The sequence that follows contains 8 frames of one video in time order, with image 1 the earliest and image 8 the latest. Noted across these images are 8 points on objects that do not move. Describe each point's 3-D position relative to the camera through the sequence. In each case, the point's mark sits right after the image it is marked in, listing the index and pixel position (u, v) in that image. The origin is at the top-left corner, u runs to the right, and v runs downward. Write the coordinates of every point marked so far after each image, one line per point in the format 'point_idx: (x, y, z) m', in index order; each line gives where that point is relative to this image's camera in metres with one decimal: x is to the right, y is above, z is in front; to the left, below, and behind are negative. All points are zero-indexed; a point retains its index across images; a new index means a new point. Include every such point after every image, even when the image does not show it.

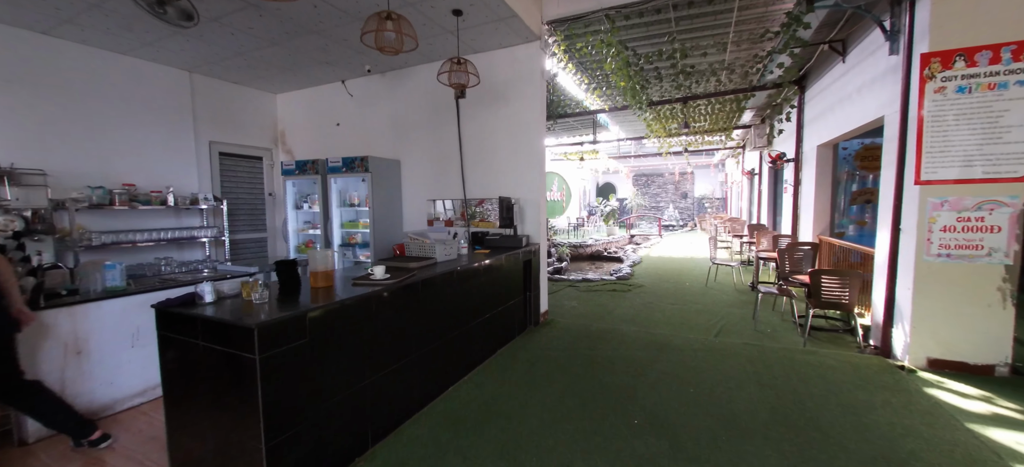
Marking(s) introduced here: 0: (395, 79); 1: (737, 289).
0: (-1.7, +2.2, +5.7) m
1: (+4.0, -1.0, +6.9) m
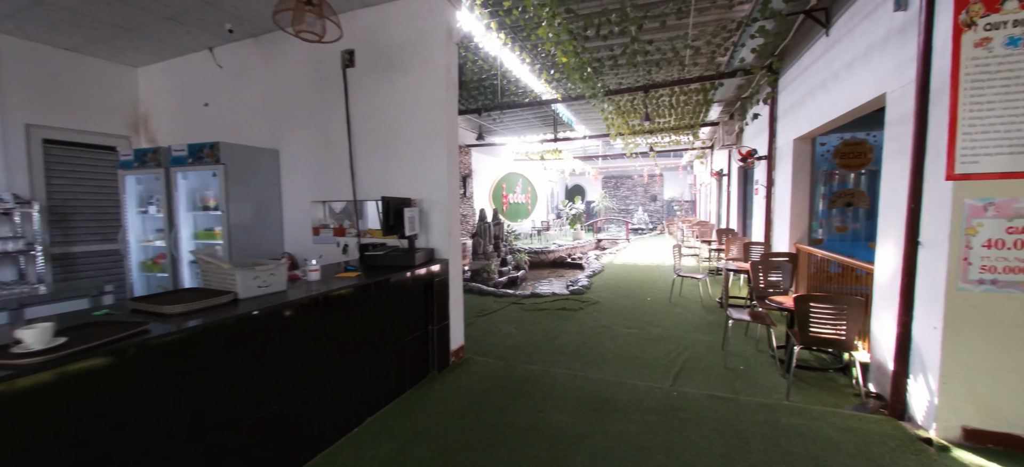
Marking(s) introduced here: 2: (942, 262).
0: (-2.7, +2.1, +4.4) m
1: (+2.9, -1.1, +5.9) m
2: (+2.5, -0.2, +2.3) m
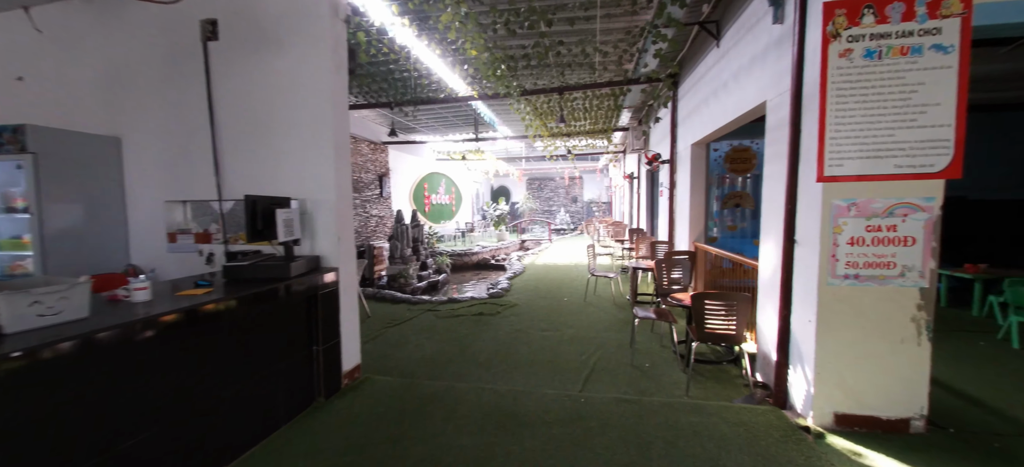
0: (-3.6, +2.0, +3.5) m
1: (+1.6, -1.1, +6.0) m
2: (+1.9, -0.2, +2.5) m
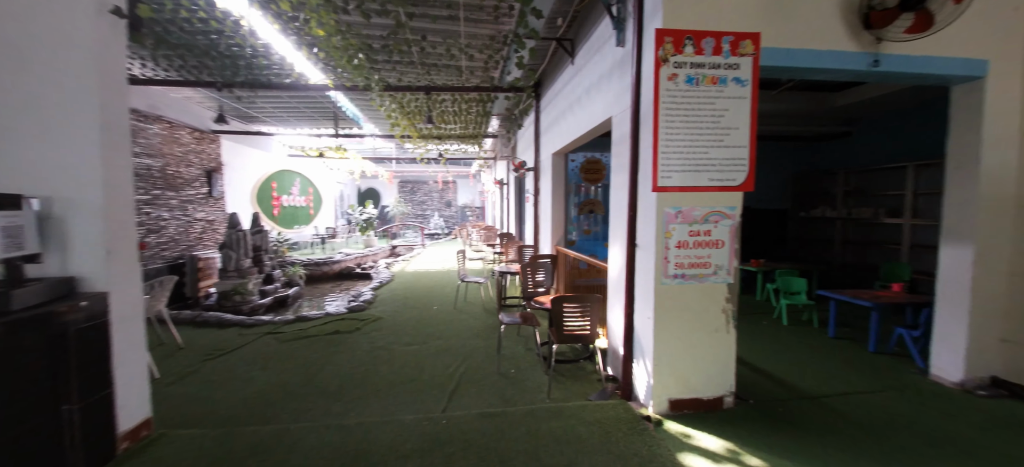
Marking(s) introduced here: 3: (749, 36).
0: (-4.6, +1.9, +2.0) m
1: (-0.4, -1.2, +6.0) m
2: (+1.0, -0.2, +2.7) m
3: (+1.4, +1.2, +2.4) m
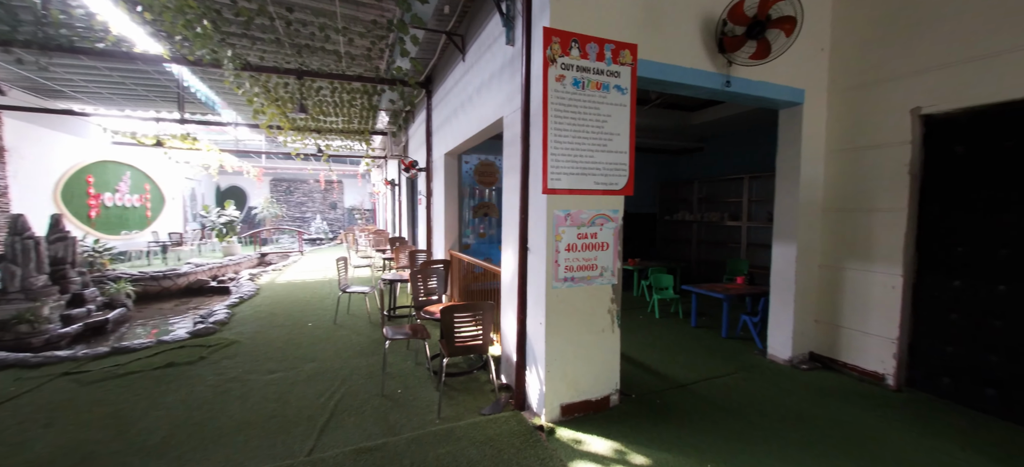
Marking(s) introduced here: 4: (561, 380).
0: (-5.0, +1.9, +0.5) m
1: (-1.9, -1.2, +5.5) m
2: (+0.2, -0.2, +2.6) m
3: (+0.7, +1.2, +2.5) m
4: (+0.3, -1.0, +2.7) m
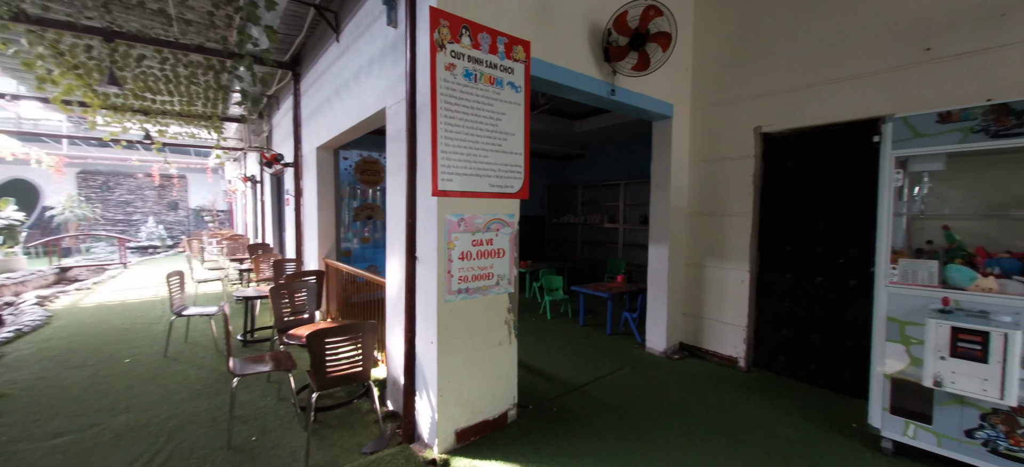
0: (-5.0, +1.8, -1.1) m
1: (-3.3, -1.3, +4.5) m
2: (-0.5, -0.3, +2.3) m
3: (+0.1, +1.1, +2.4) m
4: (-0.4, -1.0, +2.4) m
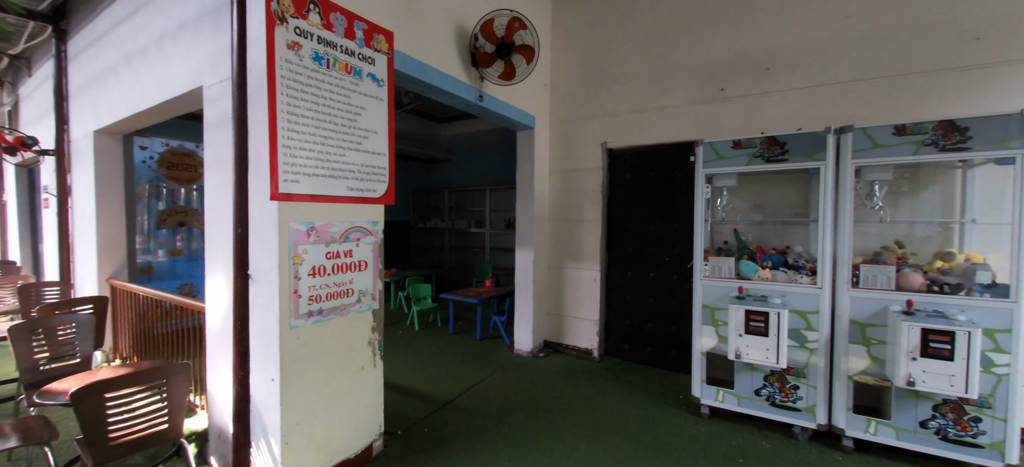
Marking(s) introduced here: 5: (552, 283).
0: (-4.3, +1.7, -2.8) m
1: (-4.5, -1.4, +3.0) m
2: (-1.2, -0.3, +1.9) m
3: (-0.7, +1.1, +2.1) m
4: (-1.1, -1.1, +2.0) m
5: (+0.4, -0.5, +4.0) m
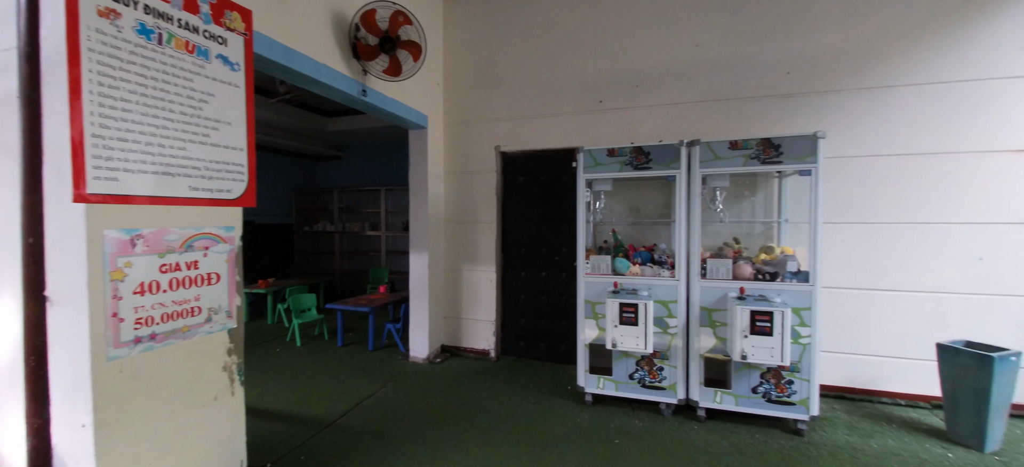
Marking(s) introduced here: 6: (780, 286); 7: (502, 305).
0: (-3.6, +1.6, -3.8) m
1: (-5.2, -1.5, +1.8) m
2: (-1.7, -0.3, +1.6) m
3: (-1.3, +1.1, +1.9) m
4: (-1.6, -1.1, +1.7) m
5: (-0.6, -0.5, +4.0) m
6: (+1.6, -0.3, +2.3) m
7: (-0.1, -0.7, +3.8) m
